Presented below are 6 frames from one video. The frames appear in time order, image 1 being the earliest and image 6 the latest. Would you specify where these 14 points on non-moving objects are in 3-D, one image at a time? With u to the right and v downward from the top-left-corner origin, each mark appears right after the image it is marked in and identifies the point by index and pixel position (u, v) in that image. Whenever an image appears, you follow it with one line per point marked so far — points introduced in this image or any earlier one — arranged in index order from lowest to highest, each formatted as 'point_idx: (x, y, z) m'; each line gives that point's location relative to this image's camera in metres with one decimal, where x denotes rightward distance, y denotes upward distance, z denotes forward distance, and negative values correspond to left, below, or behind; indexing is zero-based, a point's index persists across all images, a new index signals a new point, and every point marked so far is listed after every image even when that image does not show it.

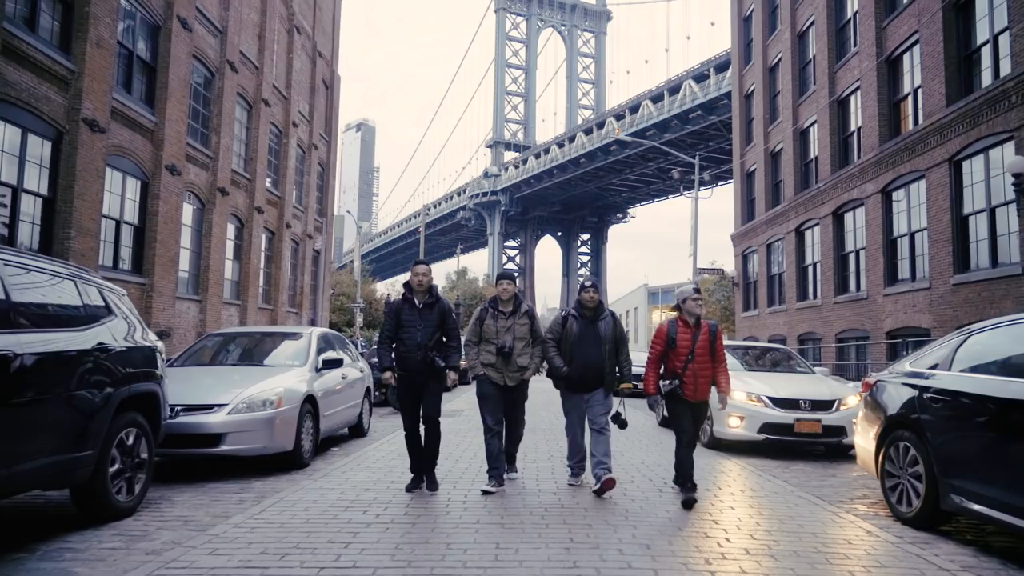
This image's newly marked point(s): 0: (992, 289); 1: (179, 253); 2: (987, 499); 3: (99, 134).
0: (+9.0, 0.0, +13.6) m
1: (-8.2, +0.9, +17.9) m
2: (+2.7, -1.2, +4.2) m
3: (-8.1, +3.0, +14.1) m
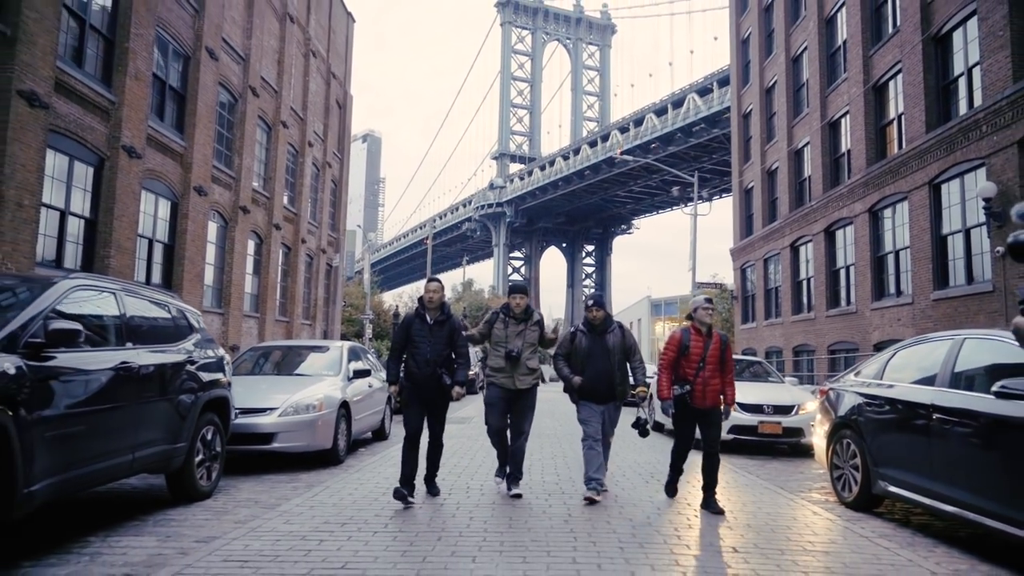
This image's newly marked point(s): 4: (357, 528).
0: (+9.1, -0.3, +14.5) m
1: (-8.0, +0.5, +19.0) m
2: (+2.8, -1.4, +5.2) m
3: (-7.9, +2.7, +15.2) m
4: (-1.0, -1.6, +4.7) m
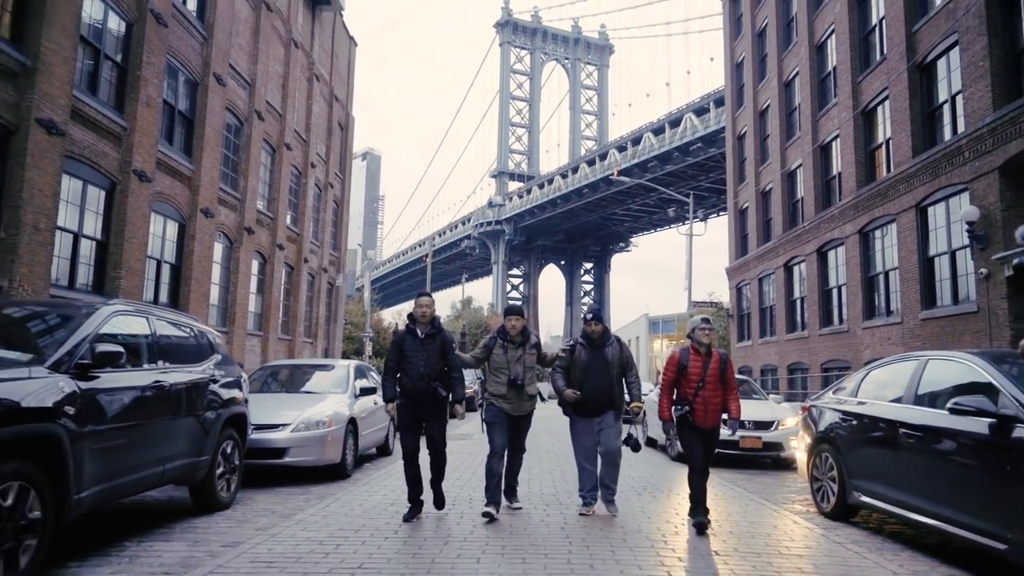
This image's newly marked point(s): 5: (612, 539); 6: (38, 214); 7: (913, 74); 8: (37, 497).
0: (+9.1, -0.8, +15.0) m
1: (-8.1, 0.0, +19.4) m
2: (+2.8, -1.6, +5.6) m
3: (-7.9, +2.3, +15.7) m
4: (-1.0, -1.7, +5.1) m
5: (+0.7, -1.8, +5.3) m
6: (-8.1, +1.3, +12.4) m
7: (+9.4, +5.0, +17.0) m
8: (-2.4, -1.0, +3.7) m
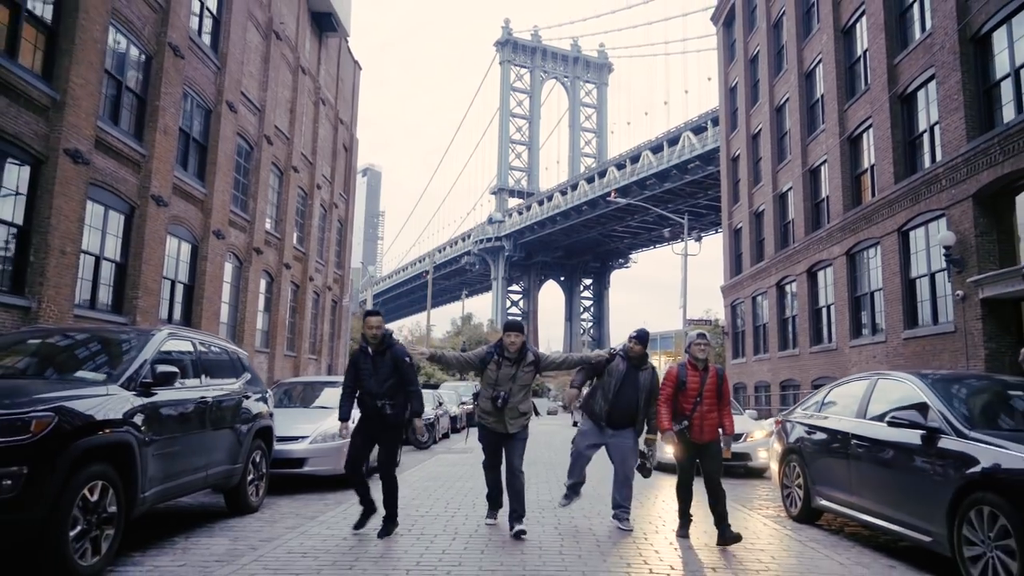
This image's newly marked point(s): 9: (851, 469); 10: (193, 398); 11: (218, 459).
0: (+9.1, -1.2, +15.7) m
1: (-8.1, -0.5, +20.1) m
2: (+2.8, -1.8, +6.2) m
3: (-8.0, +1.8, +16.5) m
4: (-1.0, -1.9, +5.8) m
5: (+0.7, -2.1, +6.0) m
6: (-8.1, +0.9, +13.1) m
7: (+9.4, +4.5, +17.8) m
8: (-2.4, -1.2, +4.4) m
9: (+2.8, -1.5, +5.9) m
10: (-2.4, -0.8, +5.5) m
11: (-2.4, -1.4, +6.0) m
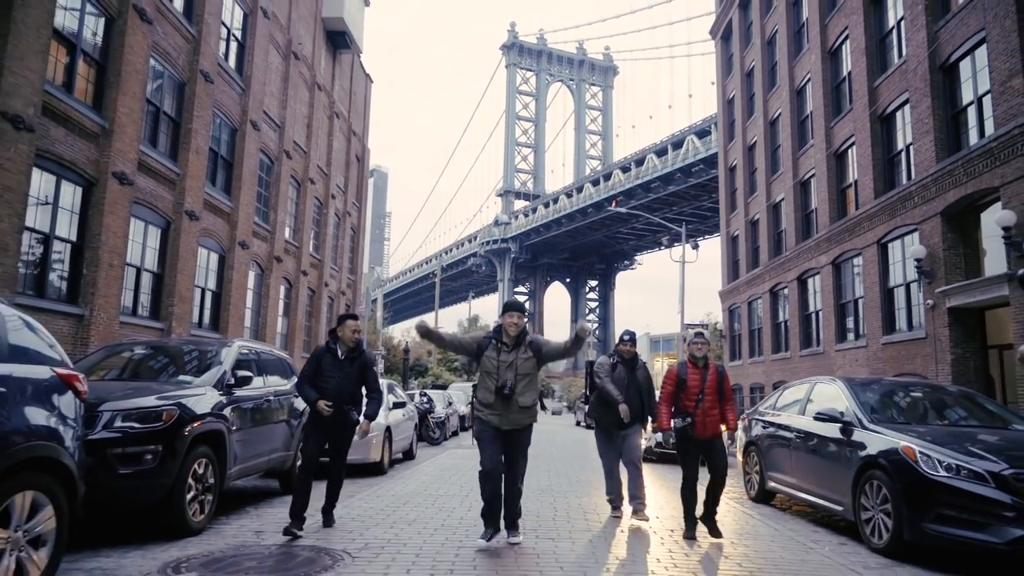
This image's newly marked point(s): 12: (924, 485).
0: (+9.2, -1.4, +16.9) m
1: (-7.9, -0.7, +21.5) m
2: (+2.8, -2.0, +7.5) m
3: (-7.8, +1.6, +17.9) m
4: (-1.0, -2.1, +7.1) m
5: (+0.8, -2.3, +7.3) m
6: (-8.0, +0.7, +14.5) m
7: (+9.5, +4.3, +19.0) m
8: (-2.4, -1.4, +5.7) m
9: (+2.8, -1.7, +7.2) m
10: (-2.4, -1.0, +6.9) m
11: (-2.4, -1.6, +7.3) m
12: (+3.0, -1.4, +5.3) m
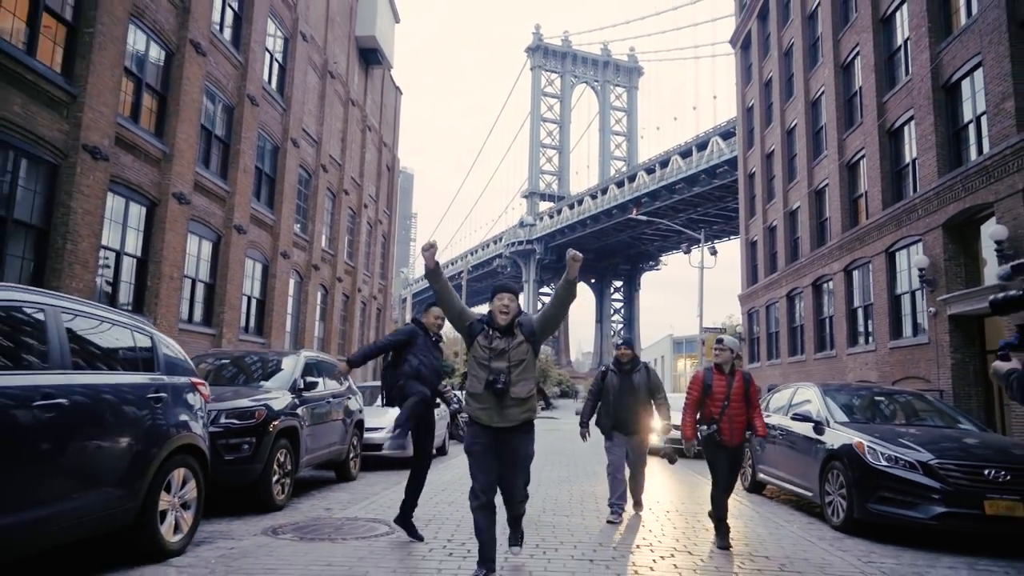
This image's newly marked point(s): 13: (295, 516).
0: (+9.8, -1.6, +17.8) m
1: (-7.1, -0.9, +22.9) m
2: (+3.1, -2.2, +8.6) m
3: (-7.2, +1.4, +19.3) m
4: (-0.7, -2.4, +8.3) m
5: (+1.0, -2.5, +8.4) m
6: (-7.4, +0.5, +15.9) m
7: (+10.2, +4.1, +19.9) m
8: (-2.2, -1.6, +7.0) m
9: (+3.1, -1.9, +8.3) m
10: (-2.2, -1.2, +8.2) m
11: (-2.1, -1.8, +8.6) m
12: (+3.2, -1.6, +6.4) m
13: (-1.9, -2.0, +6.5) m
